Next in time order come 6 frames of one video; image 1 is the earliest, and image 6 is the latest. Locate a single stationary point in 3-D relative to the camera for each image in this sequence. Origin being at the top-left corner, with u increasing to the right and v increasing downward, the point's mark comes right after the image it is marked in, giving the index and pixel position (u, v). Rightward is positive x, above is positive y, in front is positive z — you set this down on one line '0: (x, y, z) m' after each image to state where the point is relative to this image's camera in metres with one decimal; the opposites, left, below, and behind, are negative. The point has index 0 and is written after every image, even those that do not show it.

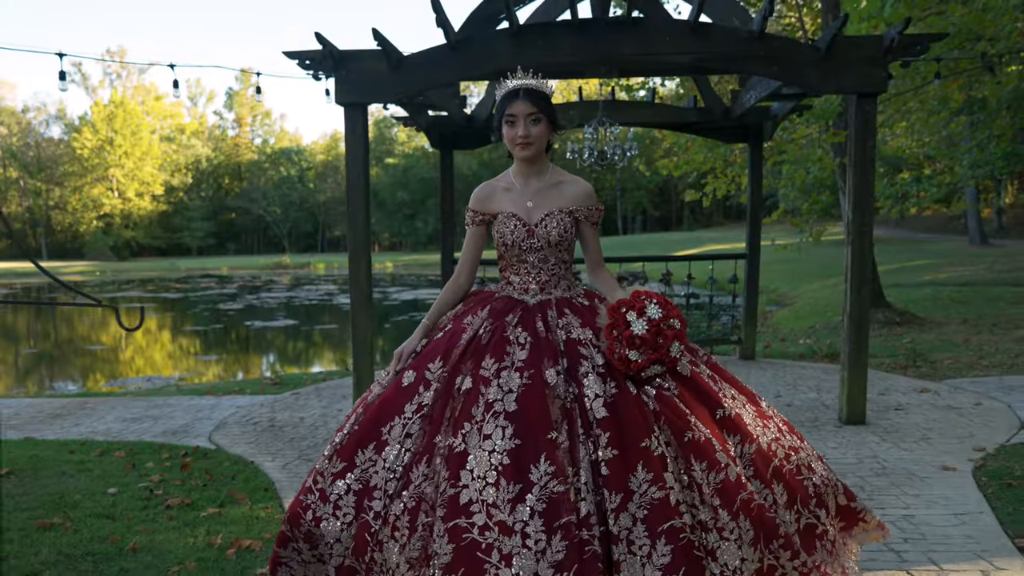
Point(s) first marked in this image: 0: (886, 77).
0: (+2.4, +1.4, +4.5) m
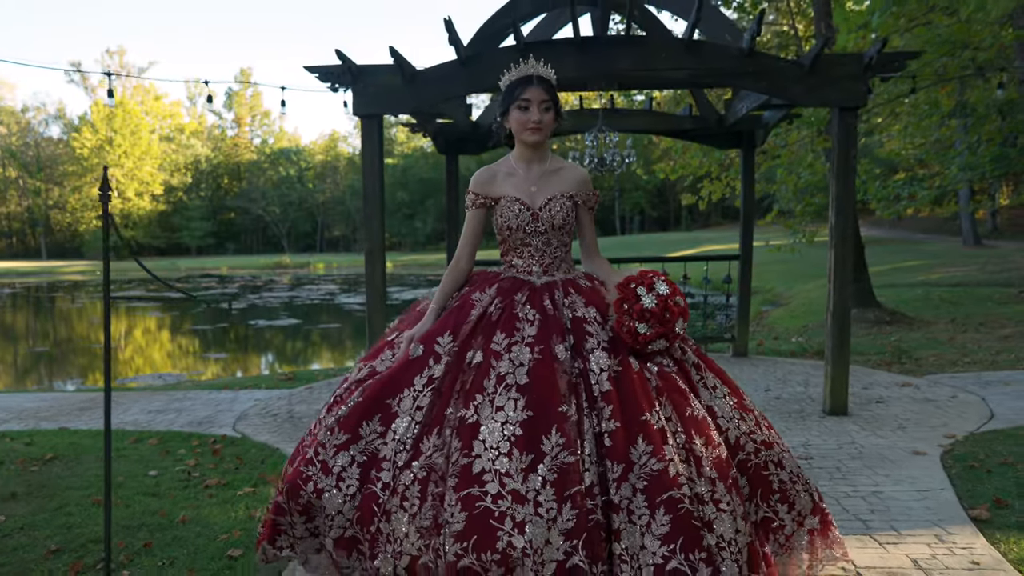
0: (+2.4, +1.4, +4.8) m
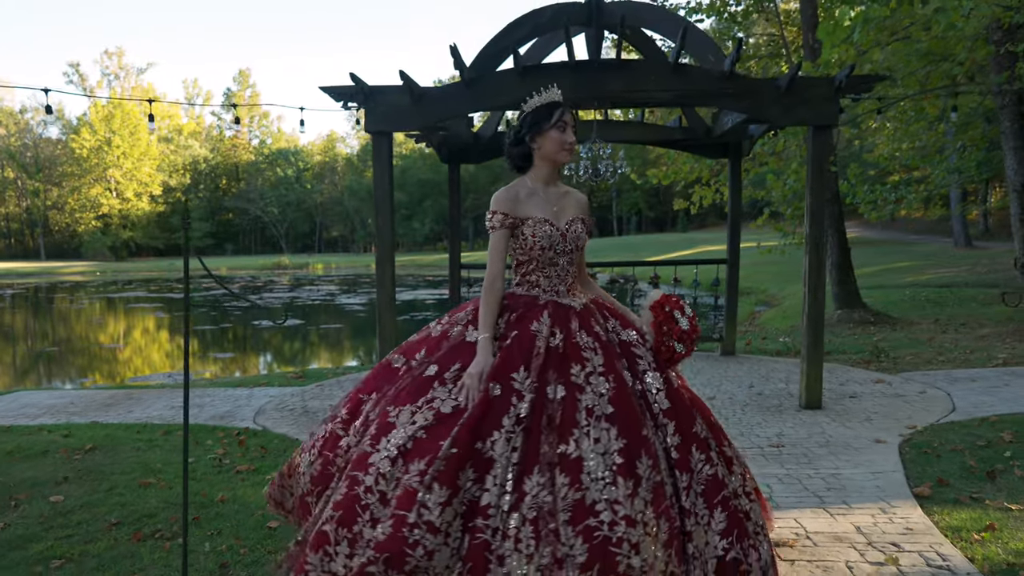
0: (+2.4, +1.3, +5.3) m
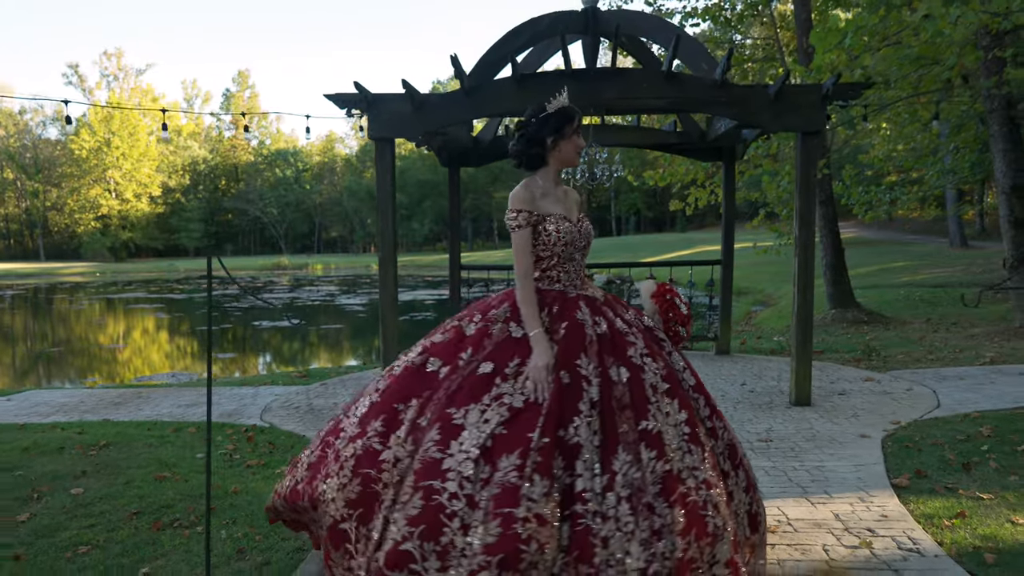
0: (+2.4, +1.3, +5.4) m
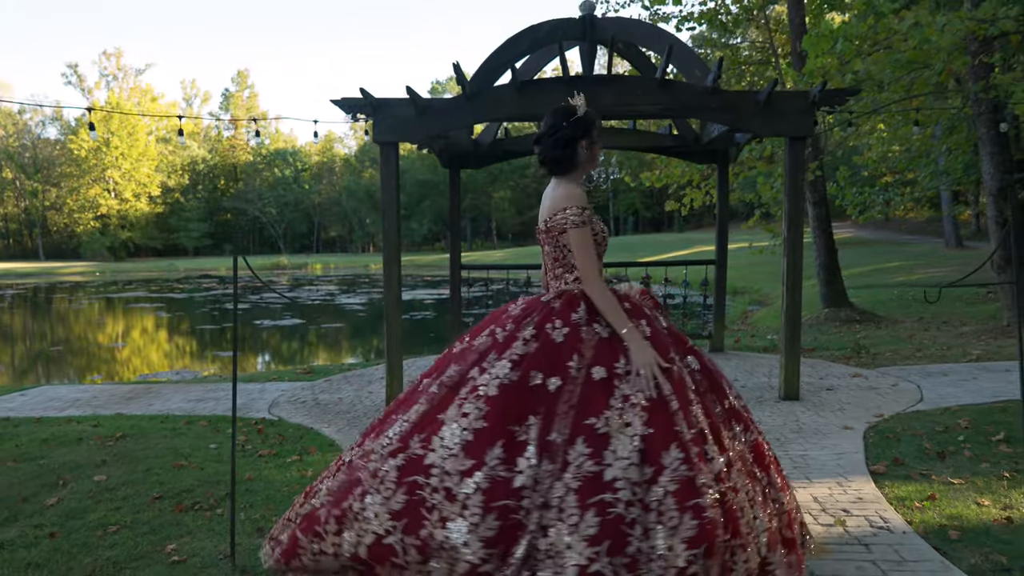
0: (+2.4, +1.3, +5.7) m
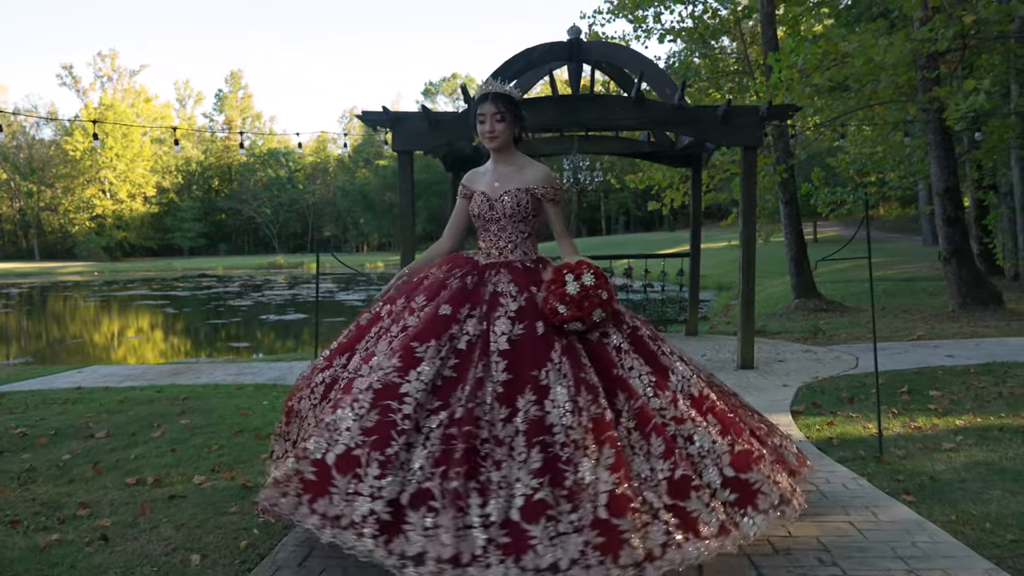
0: (+2.4, +1.5, +6.7) m
